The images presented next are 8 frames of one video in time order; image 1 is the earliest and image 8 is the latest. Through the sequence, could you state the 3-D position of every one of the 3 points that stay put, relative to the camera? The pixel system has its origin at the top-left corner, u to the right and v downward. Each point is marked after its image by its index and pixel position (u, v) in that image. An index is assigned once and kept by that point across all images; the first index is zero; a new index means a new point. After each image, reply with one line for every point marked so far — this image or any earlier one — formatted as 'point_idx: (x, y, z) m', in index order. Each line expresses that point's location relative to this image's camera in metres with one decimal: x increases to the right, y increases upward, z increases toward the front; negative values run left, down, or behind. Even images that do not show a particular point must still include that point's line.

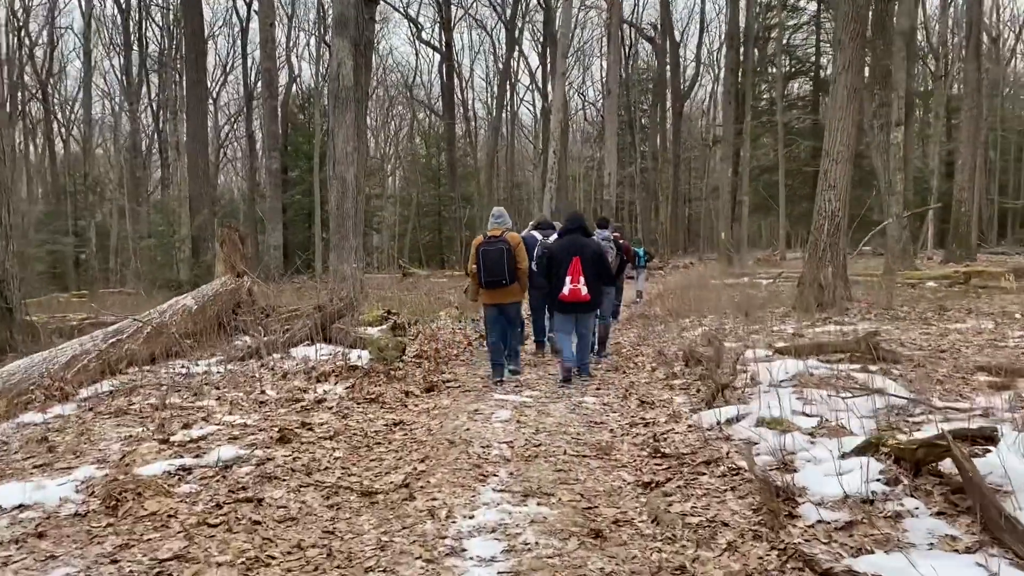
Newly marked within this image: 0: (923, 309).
0: (+4.7, -0.2, +9.8) m
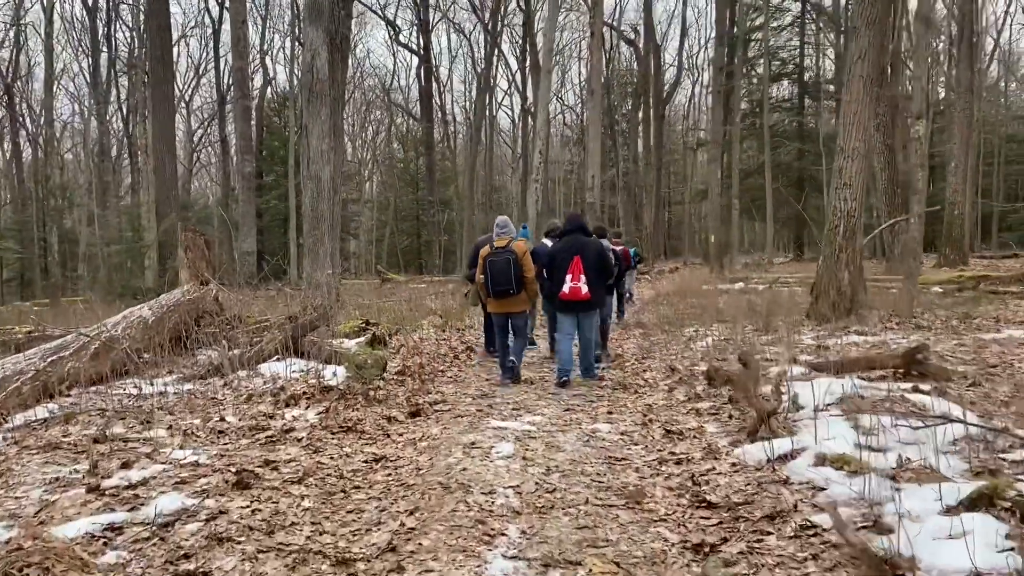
0: (+4.6, -0.3, +9.1) m
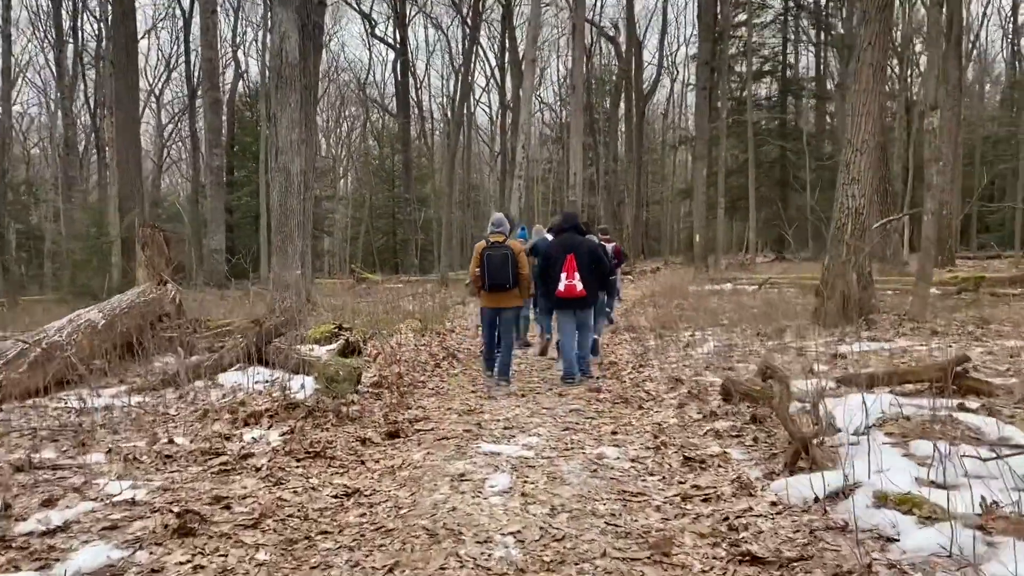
0: (+4.4, -0.3, +8.5) m
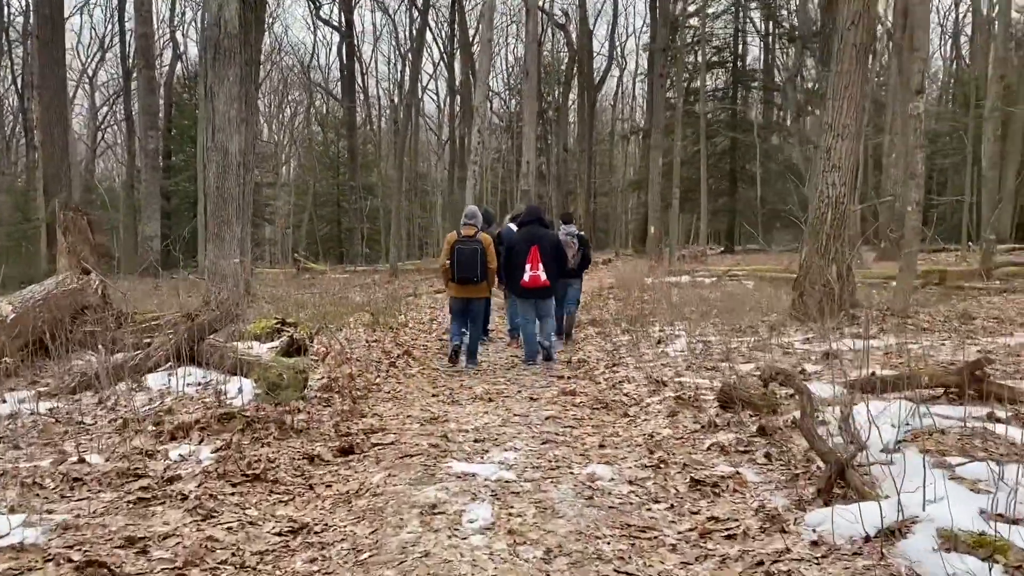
0: (+4.1, -0.3, +8.2) m
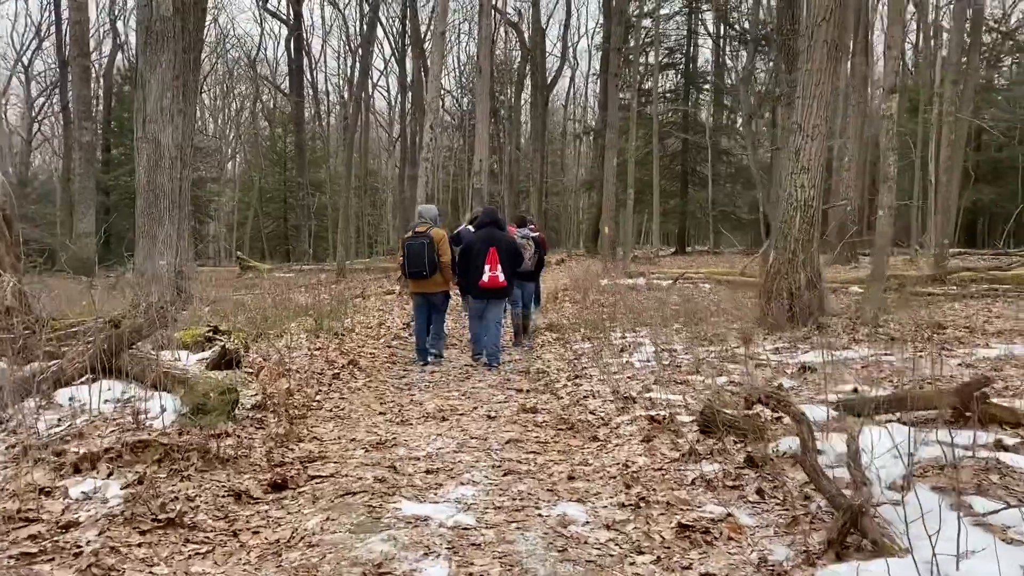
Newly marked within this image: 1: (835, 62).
0: (+3.7, -0.3, +7.9) m
1: (+2.9, +2.0, +7.7) m
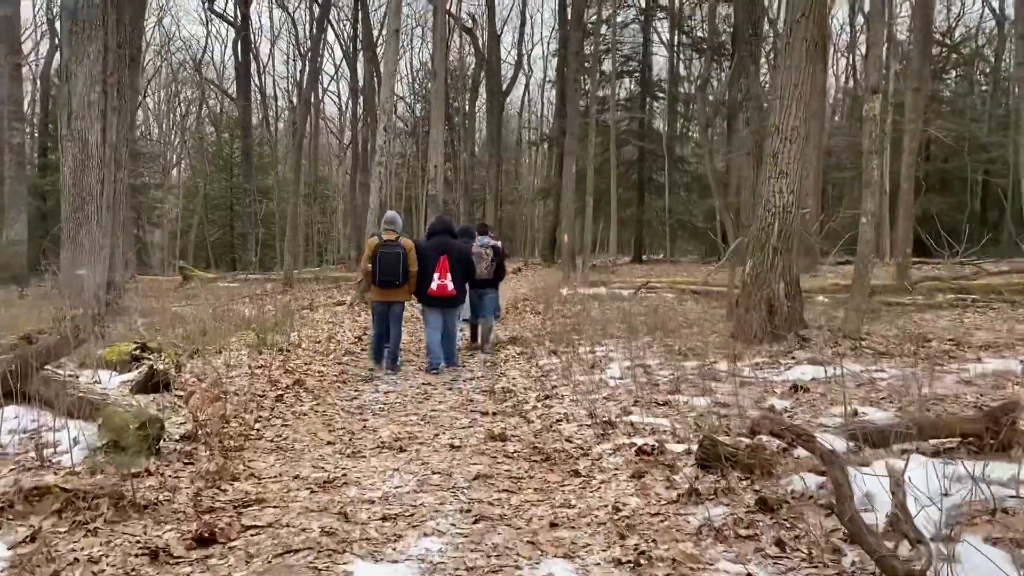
0: (+3.3, -0.4, +7.5) m
1: (+2.6, +1.9, +7.3) m
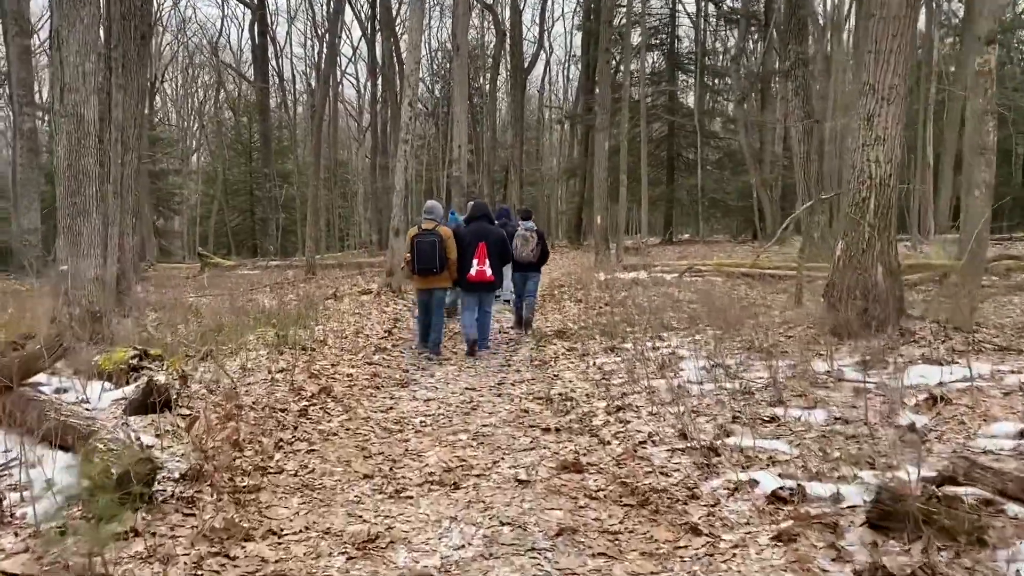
0: (+3.7, -0.3, +6.5) m
1: (+3.0, +2.1, +6.3) m
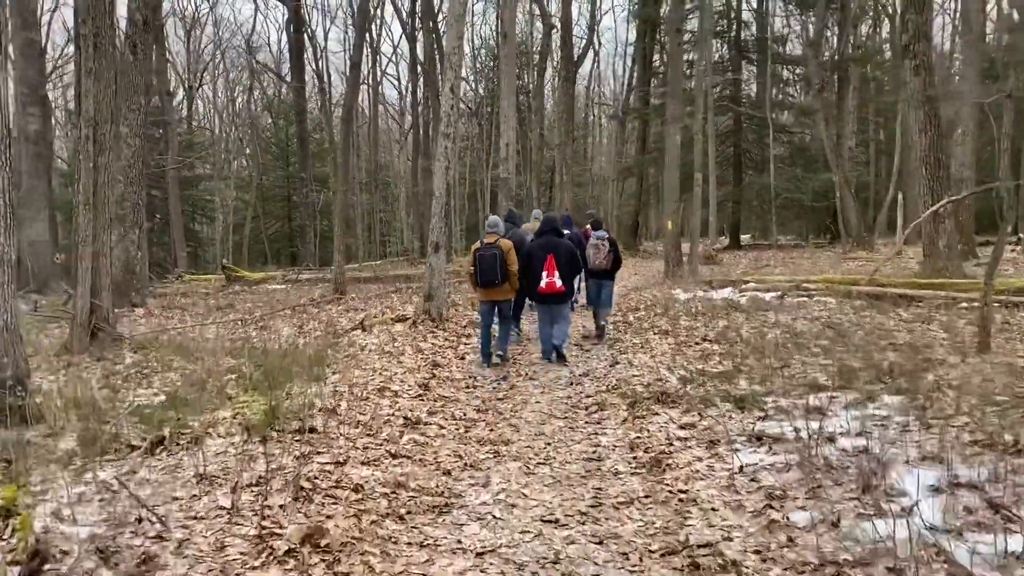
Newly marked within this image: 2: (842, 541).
0: (+4.2, -0.6, +4.0) m
1: (+3.4, +1.8, +3.8) m
2: (+1.3, -0.9, +3.3) m
